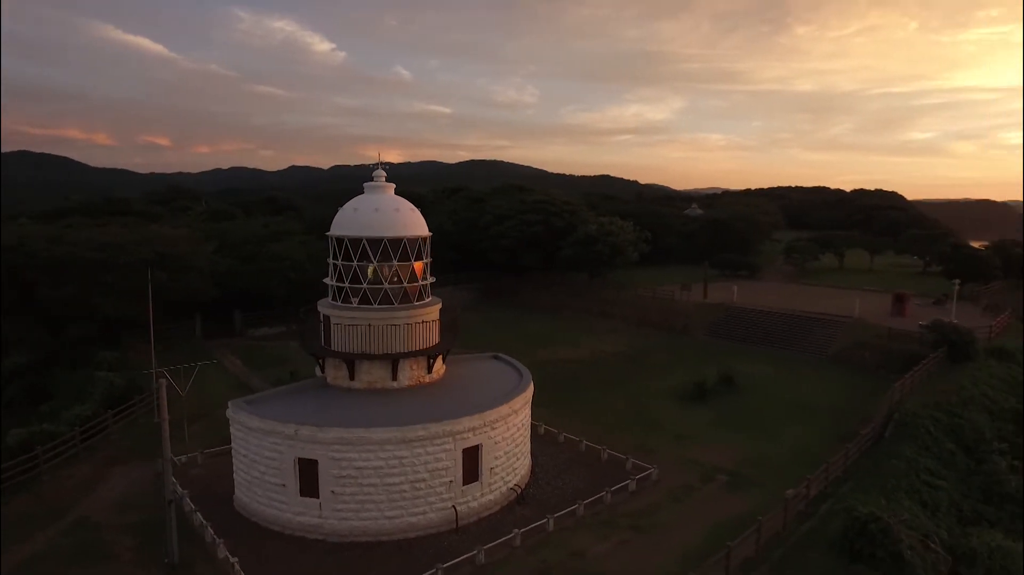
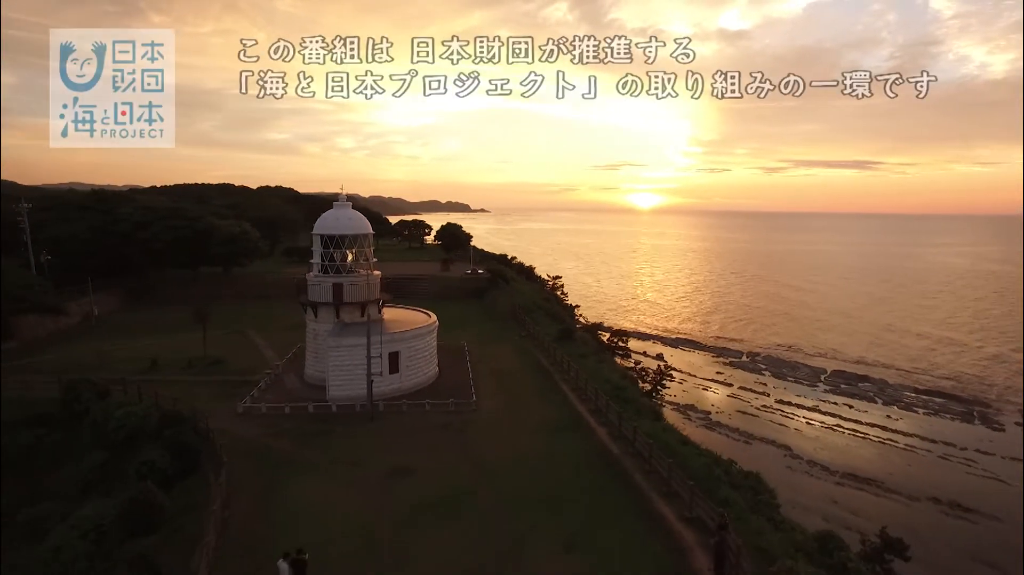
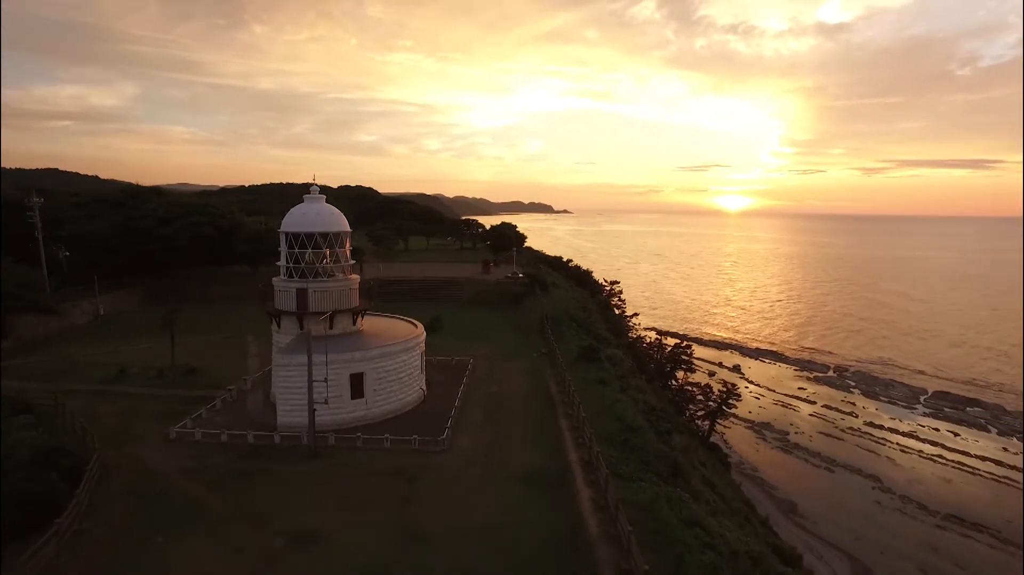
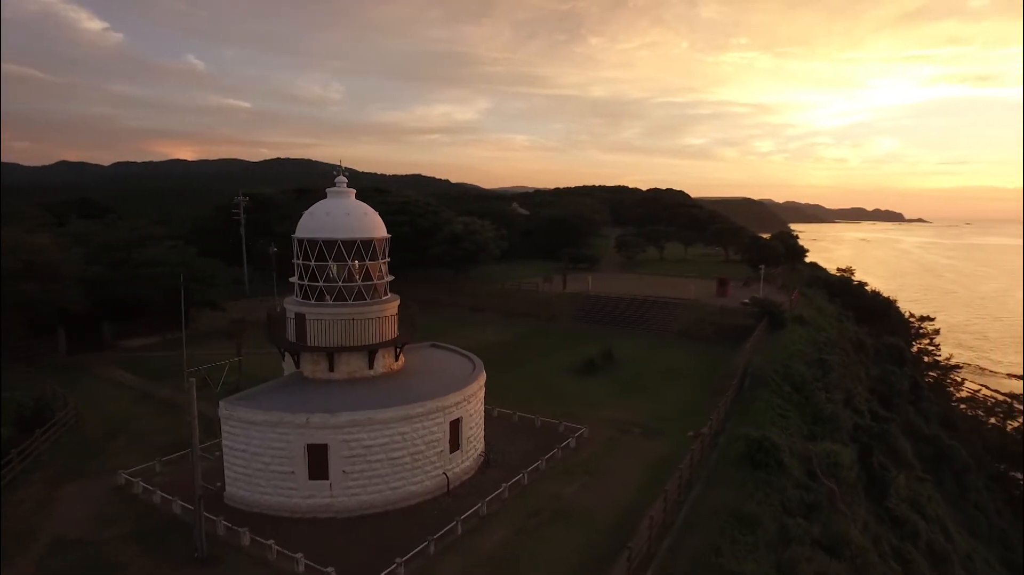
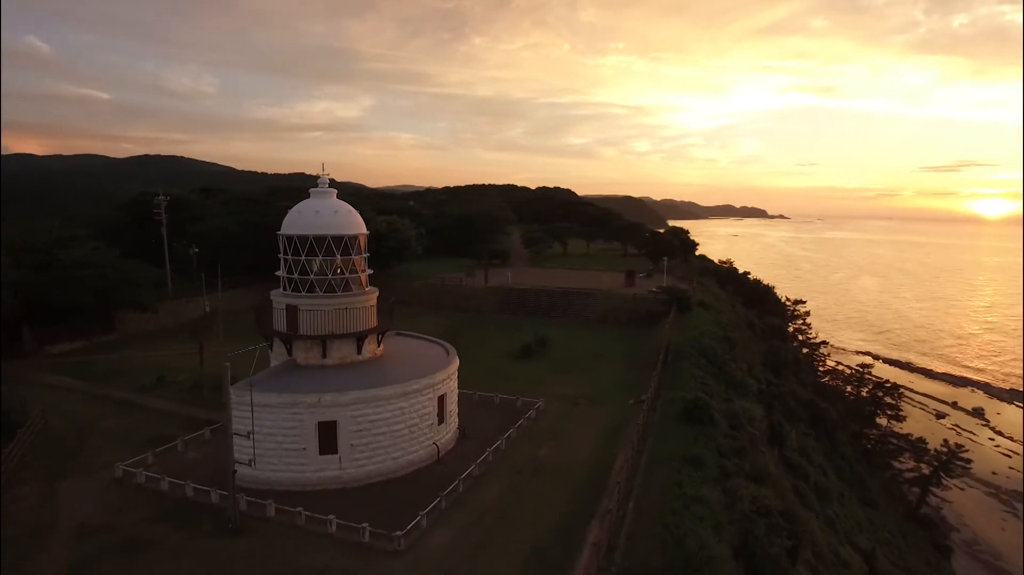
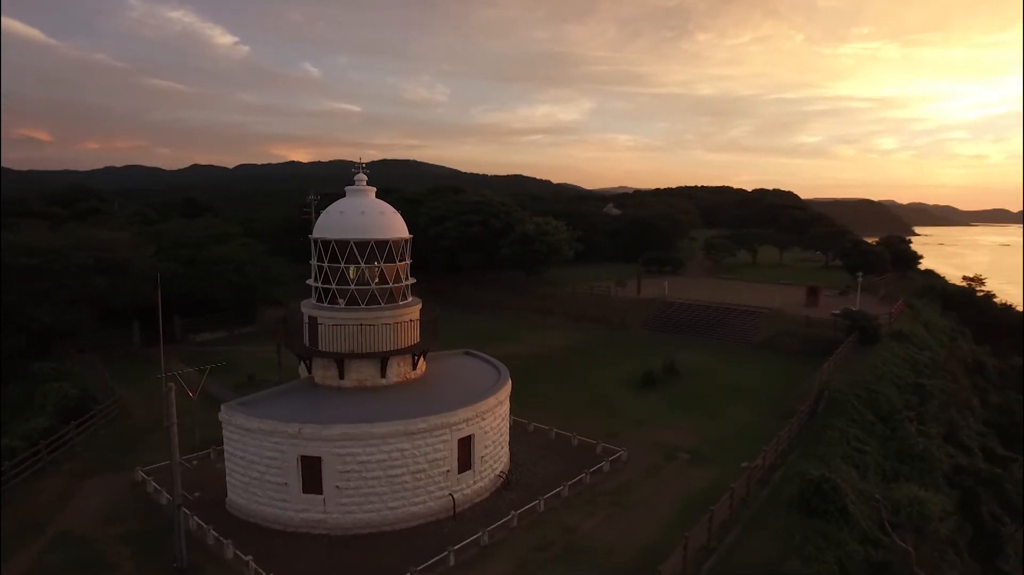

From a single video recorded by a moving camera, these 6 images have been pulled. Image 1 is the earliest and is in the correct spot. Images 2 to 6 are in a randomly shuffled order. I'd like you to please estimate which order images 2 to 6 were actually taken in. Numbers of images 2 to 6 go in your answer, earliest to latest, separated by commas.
6, 4, 5, 3, 2
